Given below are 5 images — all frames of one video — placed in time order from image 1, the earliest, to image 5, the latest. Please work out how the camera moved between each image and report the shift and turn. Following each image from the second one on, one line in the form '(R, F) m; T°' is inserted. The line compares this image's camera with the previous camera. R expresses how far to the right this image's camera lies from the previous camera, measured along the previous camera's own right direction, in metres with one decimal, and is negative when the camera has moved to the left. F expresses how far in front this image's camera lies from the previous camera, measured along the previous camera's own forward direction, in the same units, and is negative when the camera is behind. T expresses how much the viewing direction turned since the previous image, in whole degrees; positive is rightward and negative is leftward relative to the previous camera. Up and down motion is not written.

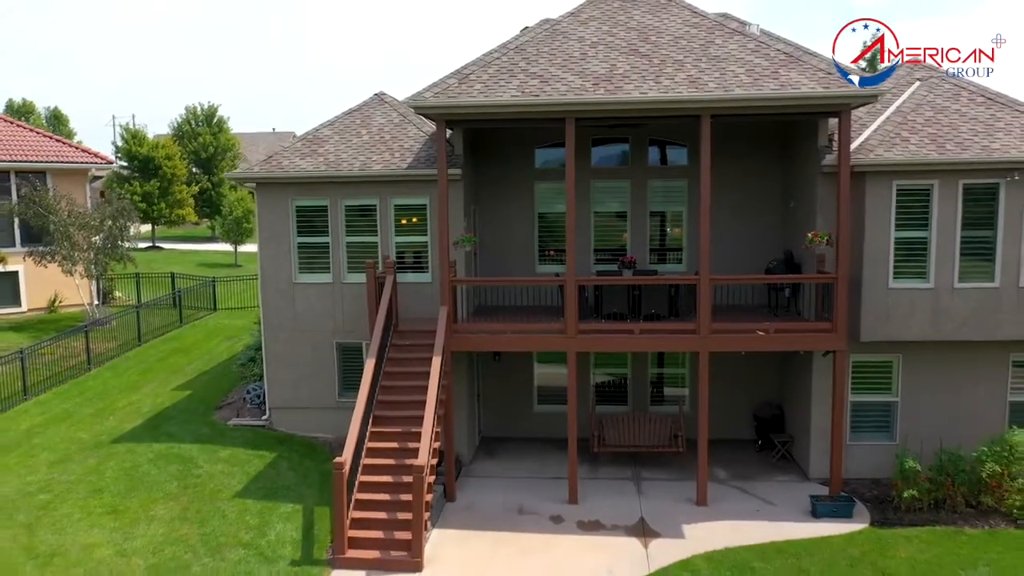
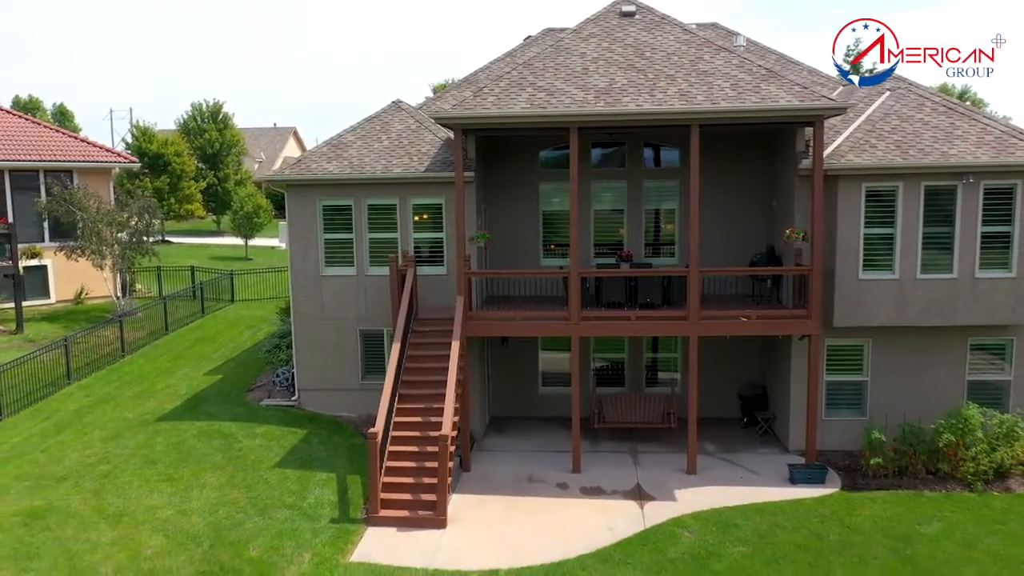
(-0.3, -1.4) m; 0°
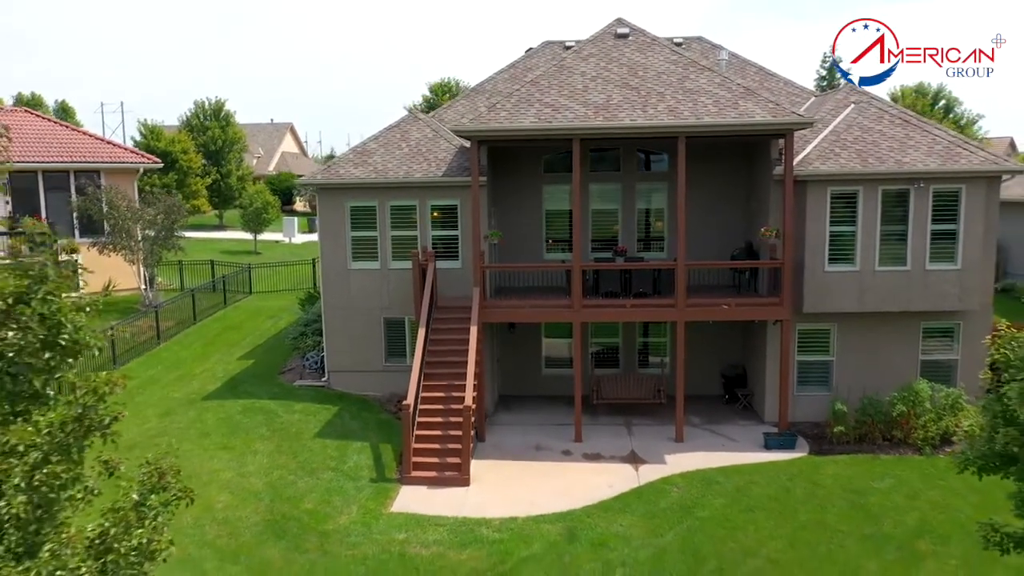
(-0.5, -1.9) m; +1°
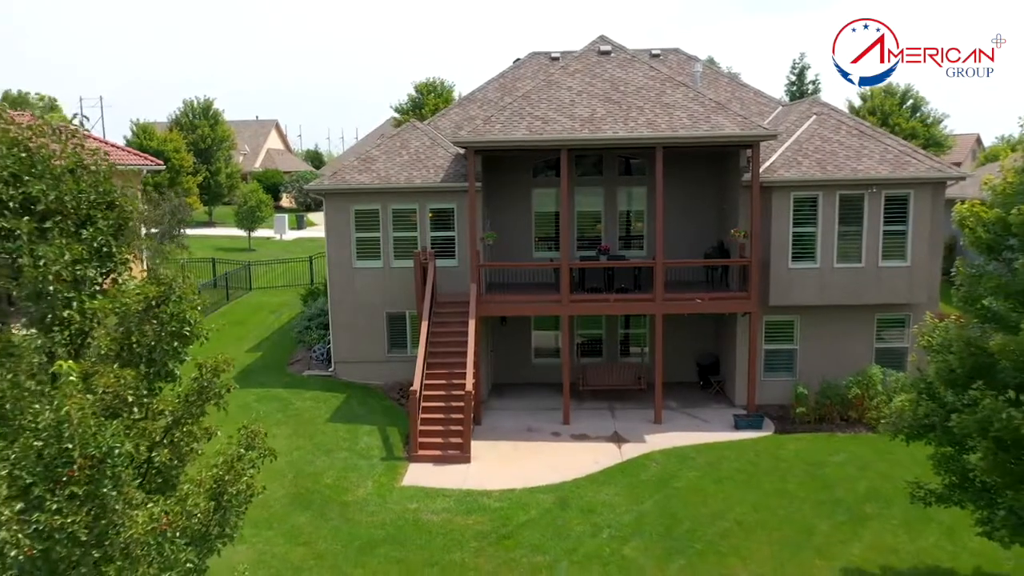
(-0.3, -1.6) m; +1°
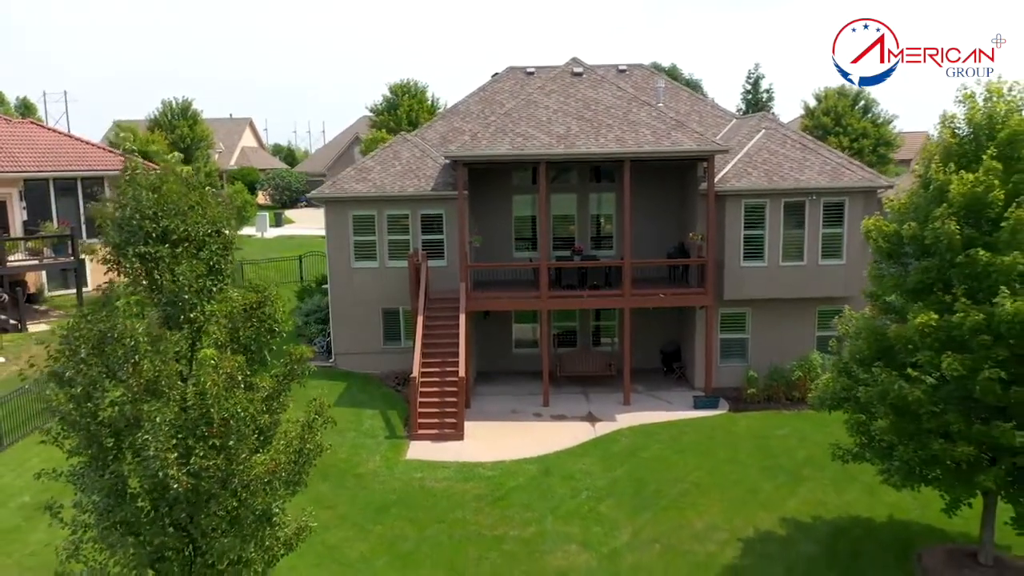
(-0.4, -2.1) m; +2°
